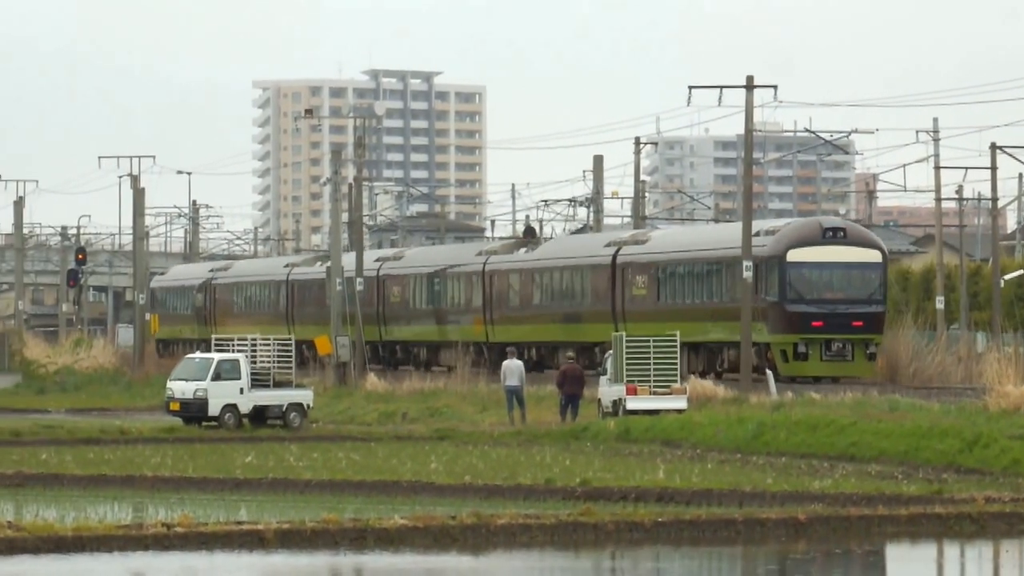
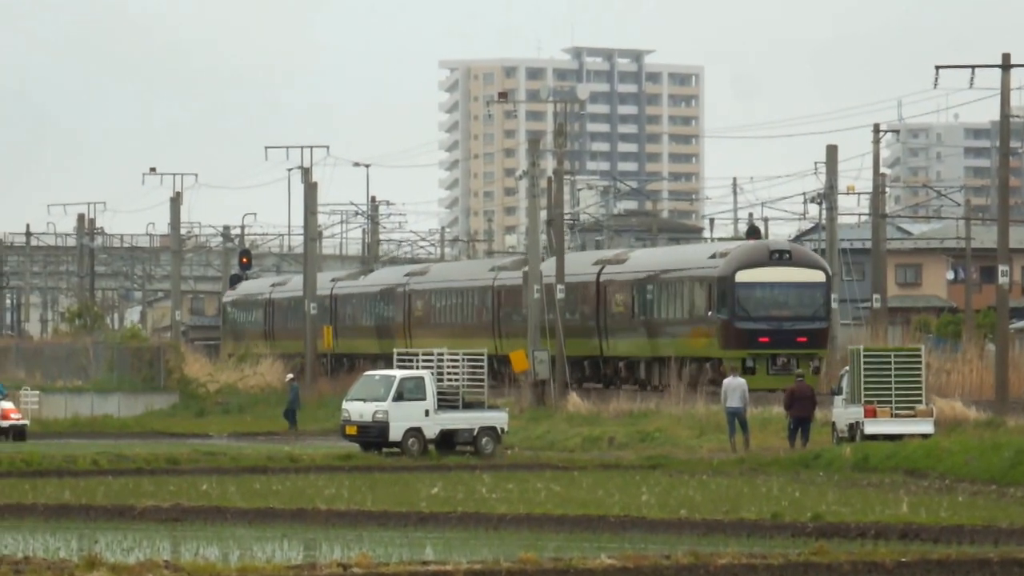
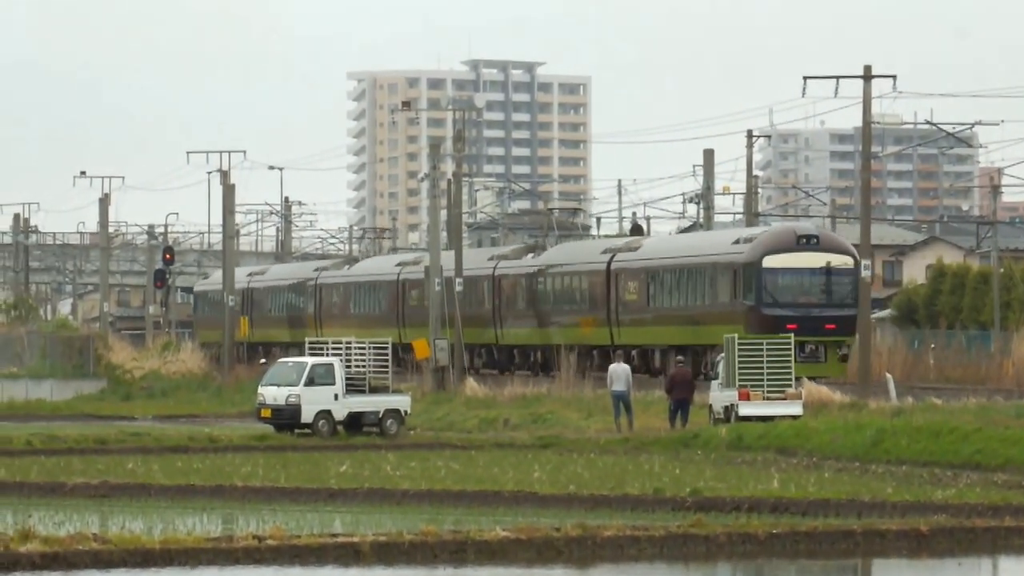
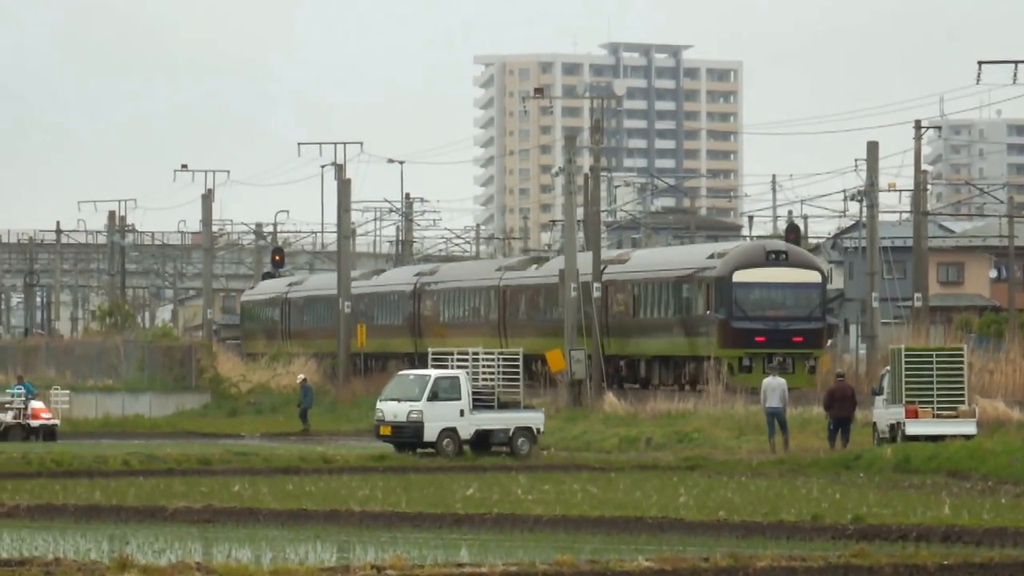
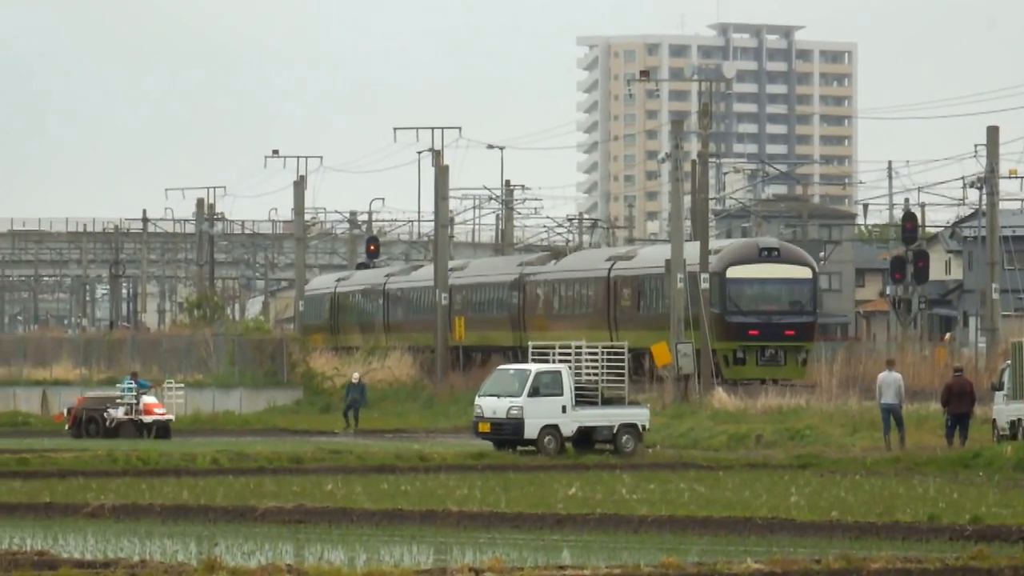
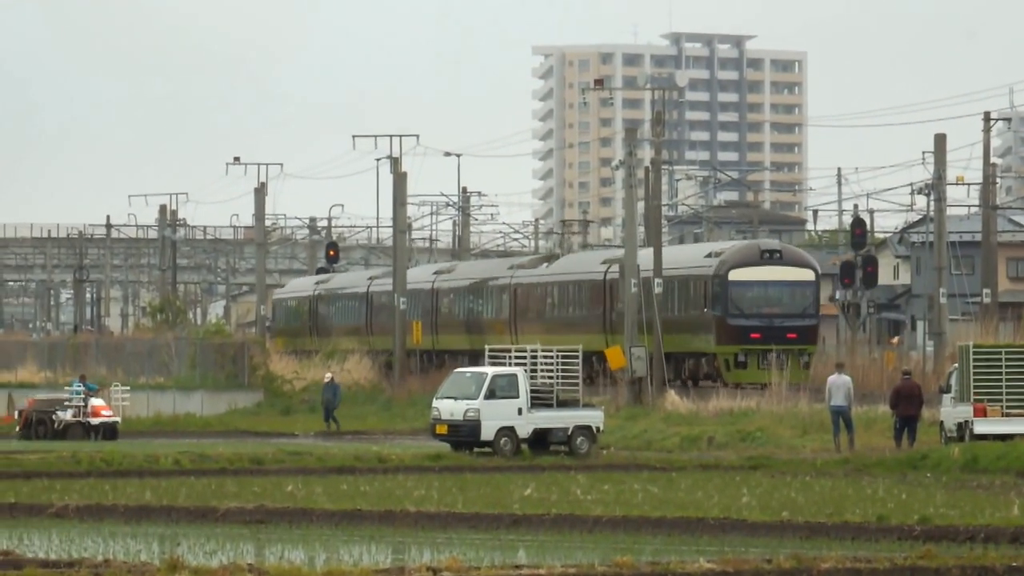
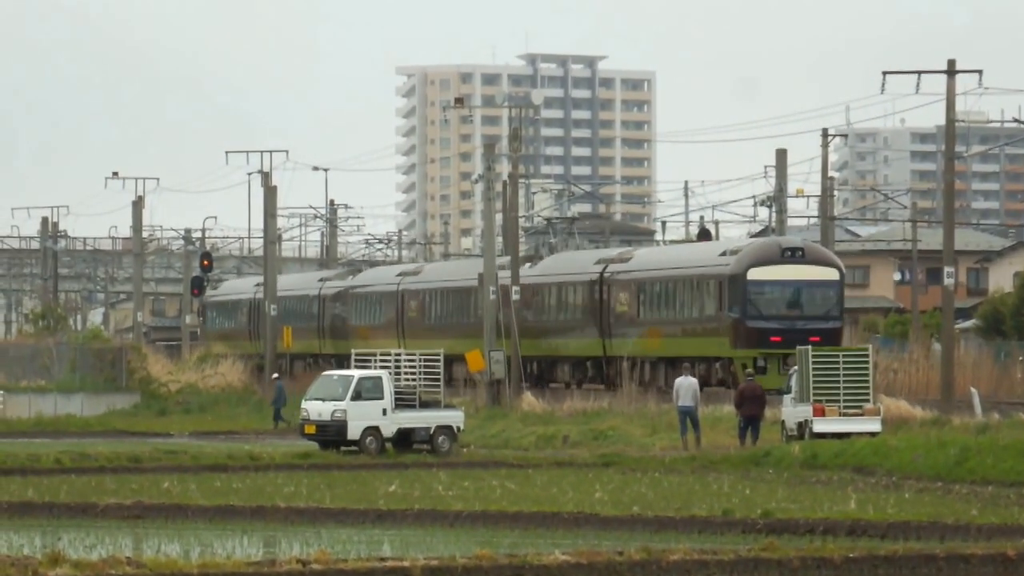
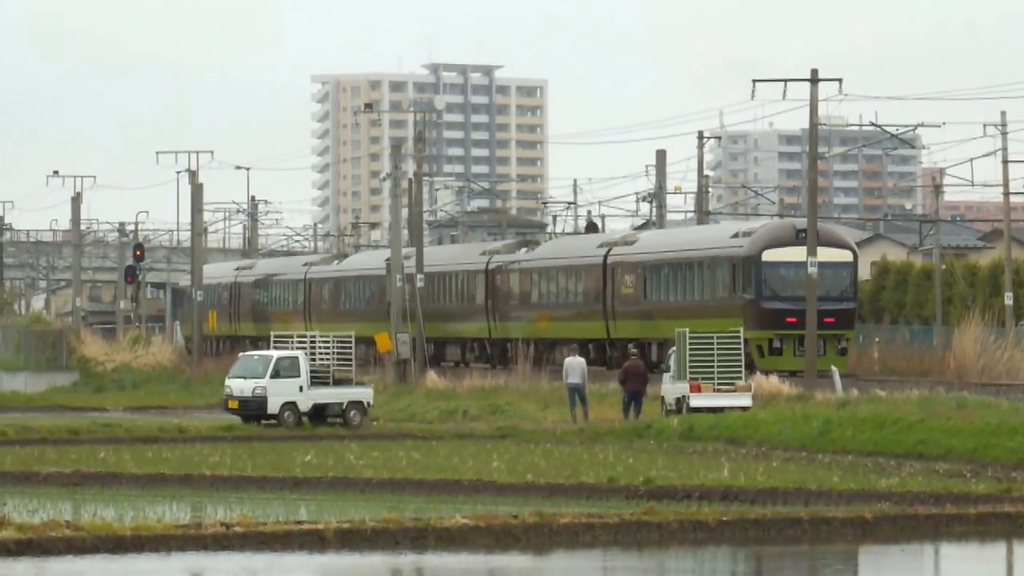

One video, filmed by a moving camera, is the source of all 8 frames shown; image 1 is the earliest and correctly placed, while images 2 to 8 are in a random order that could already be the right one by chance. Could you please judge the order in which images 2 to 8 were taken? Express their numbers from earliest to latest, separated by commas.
8, 3, 7, 2, 4, 6, 5
